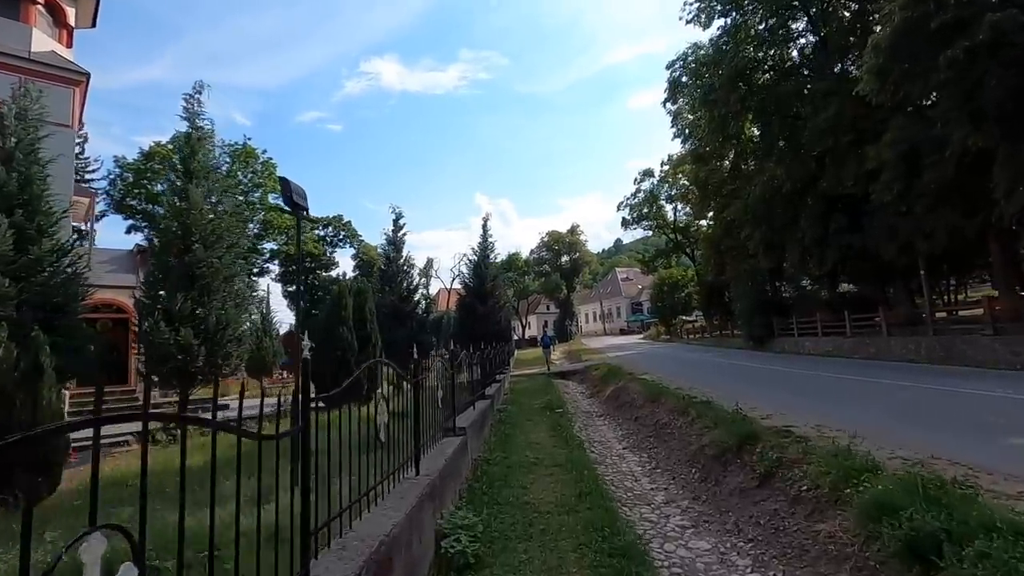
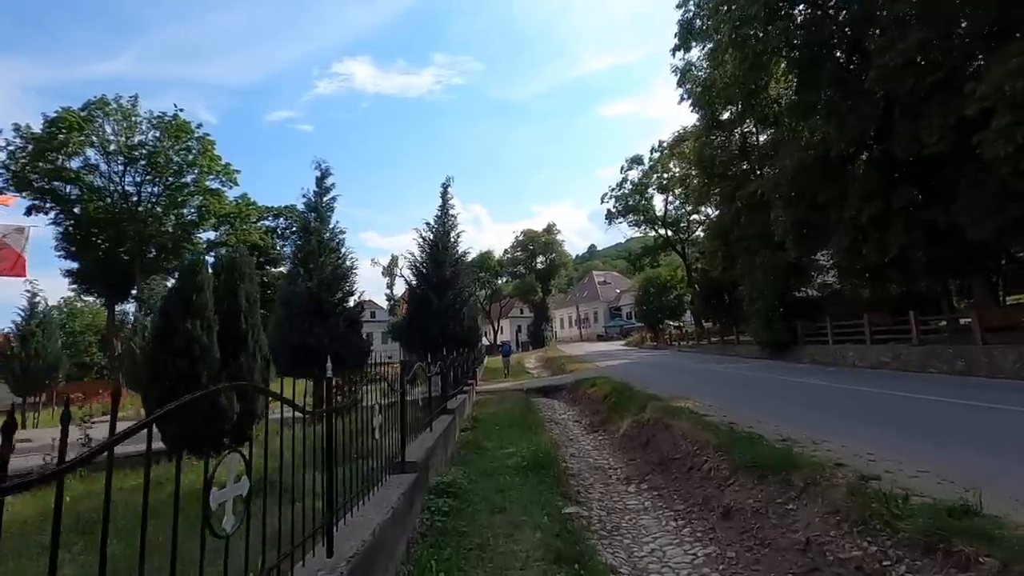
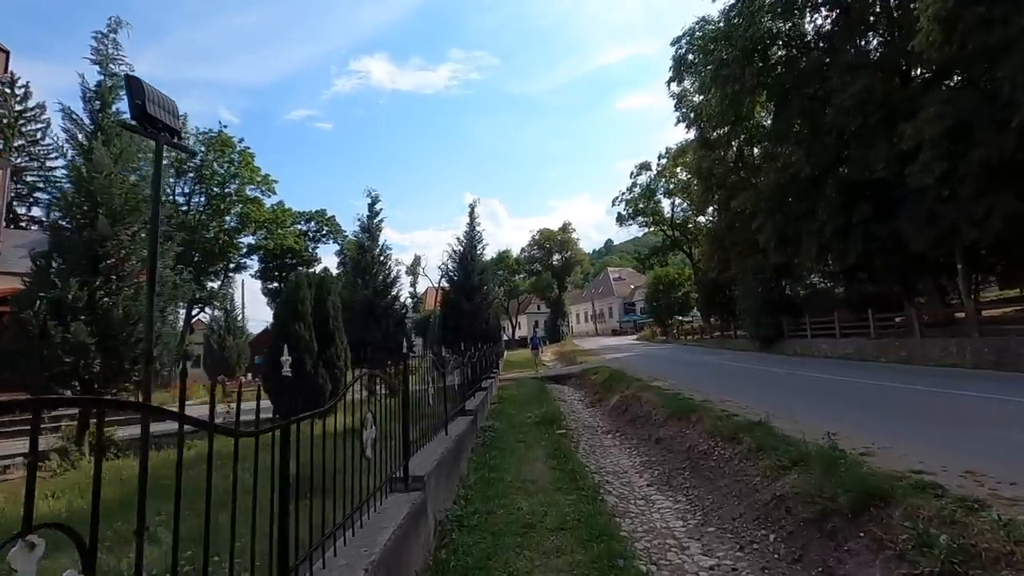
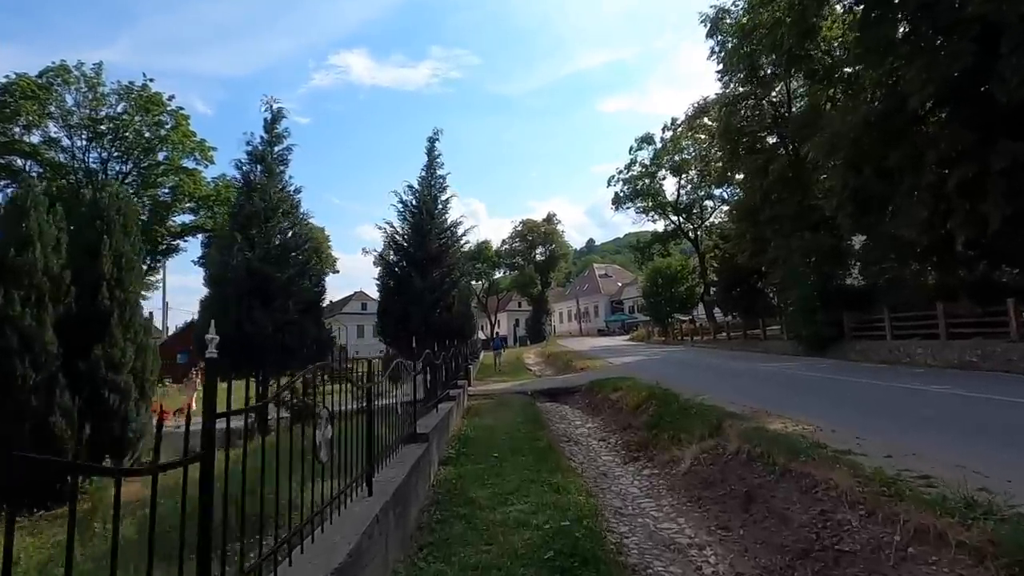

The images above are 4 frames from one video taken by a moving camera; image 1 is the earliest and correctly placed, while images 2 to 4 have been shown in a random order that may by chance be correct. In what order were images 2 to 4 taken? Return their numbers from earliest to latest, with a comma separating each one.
3, 2, 4
